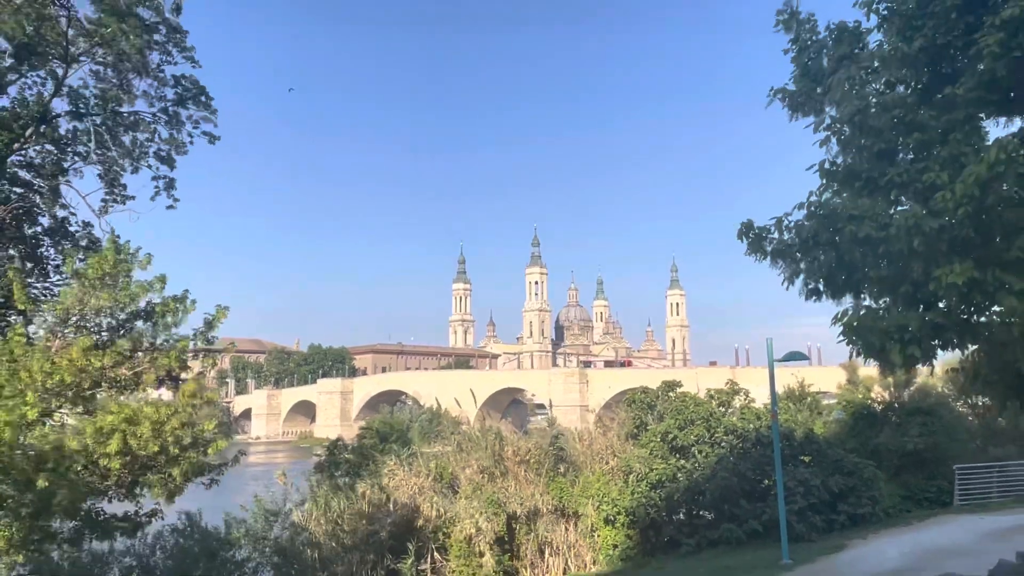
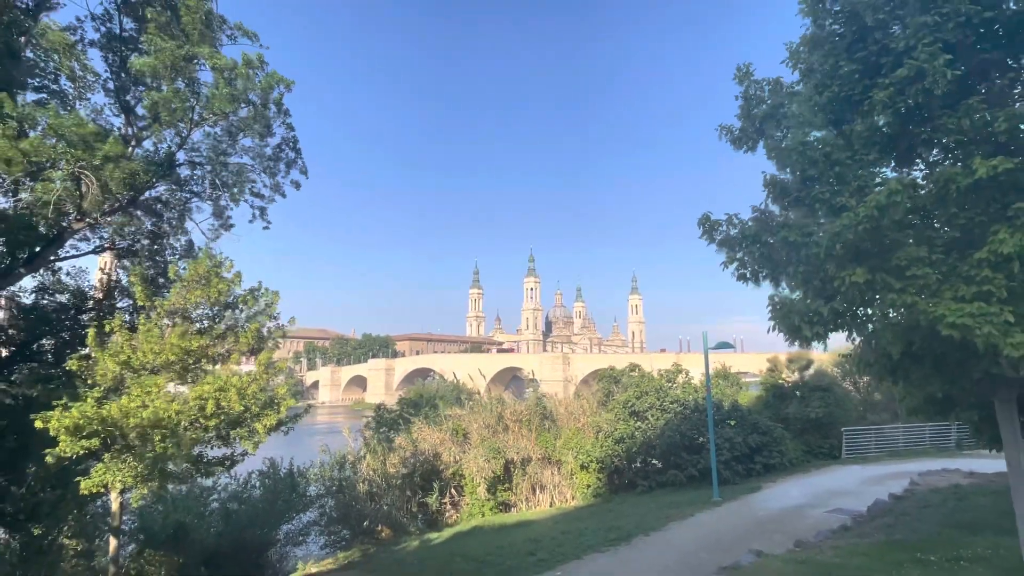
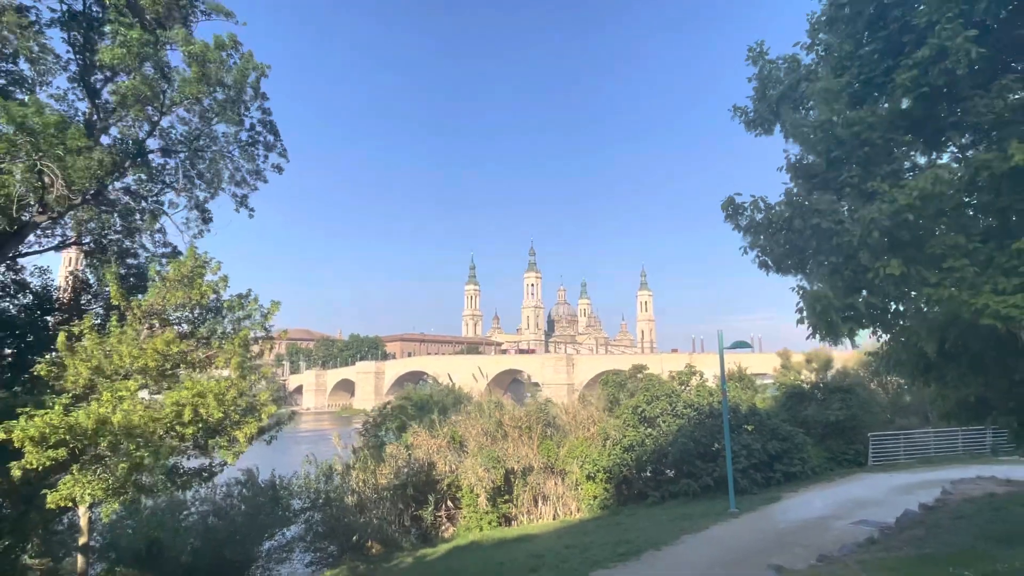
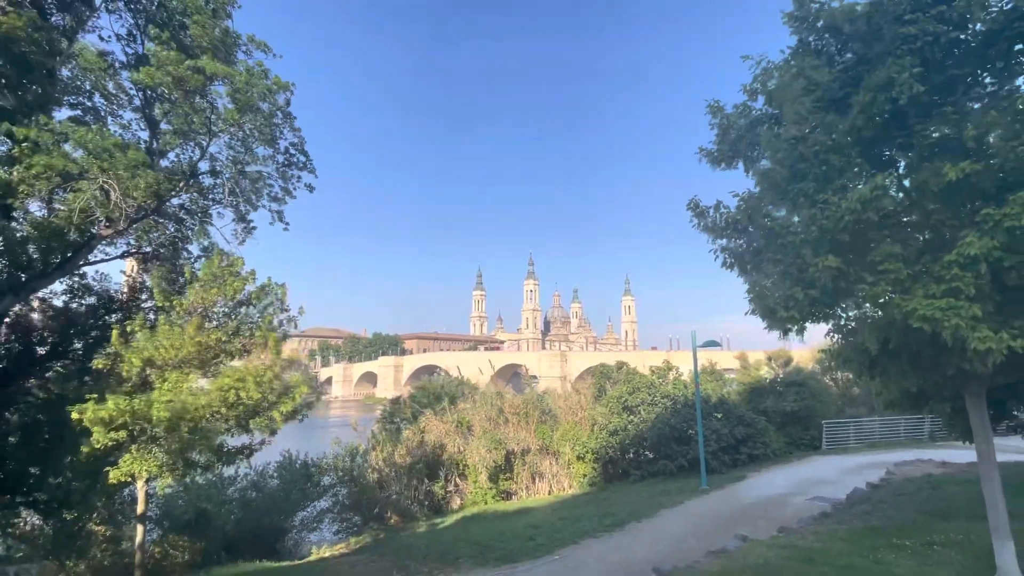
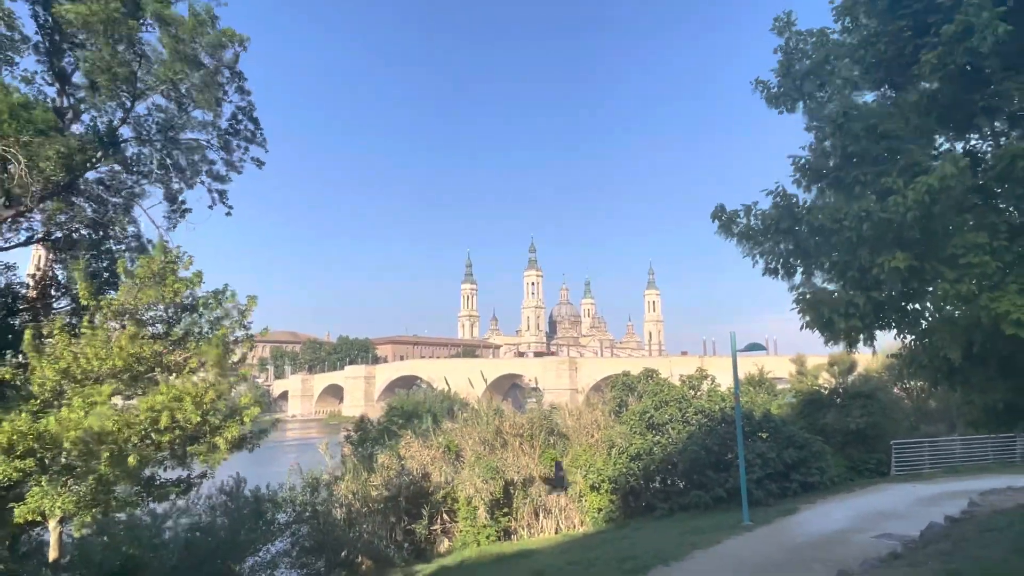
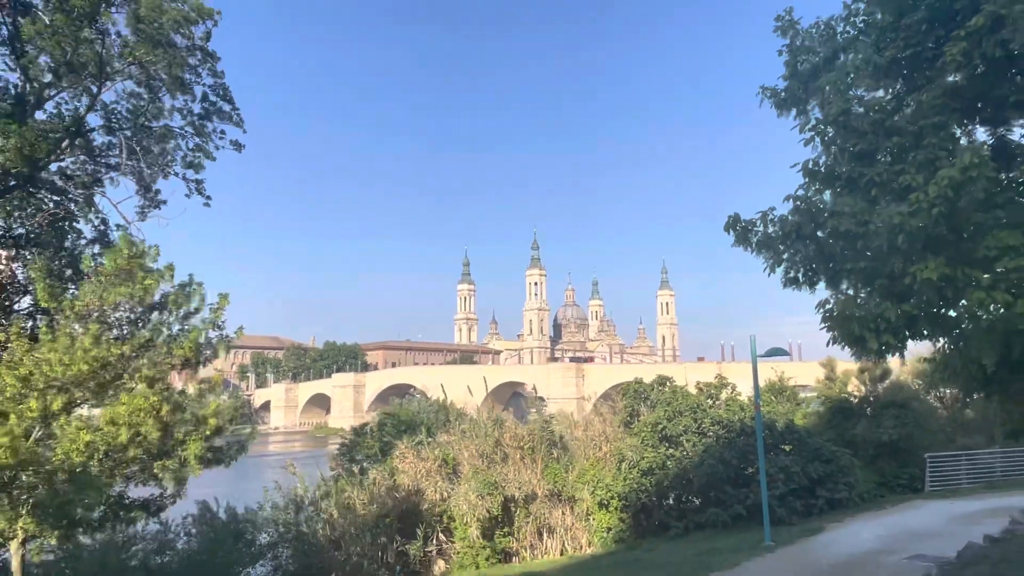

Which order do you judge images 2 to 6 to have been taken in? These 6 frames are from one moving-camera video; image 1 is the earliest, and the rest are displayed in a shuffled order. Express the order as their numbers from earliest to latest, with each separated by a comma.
6, 5, 3, 2, 4
